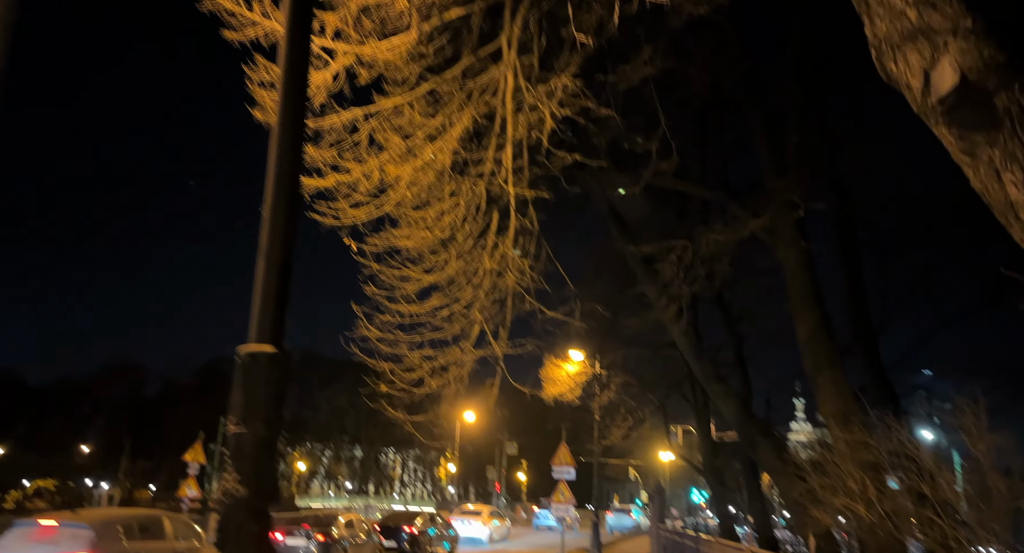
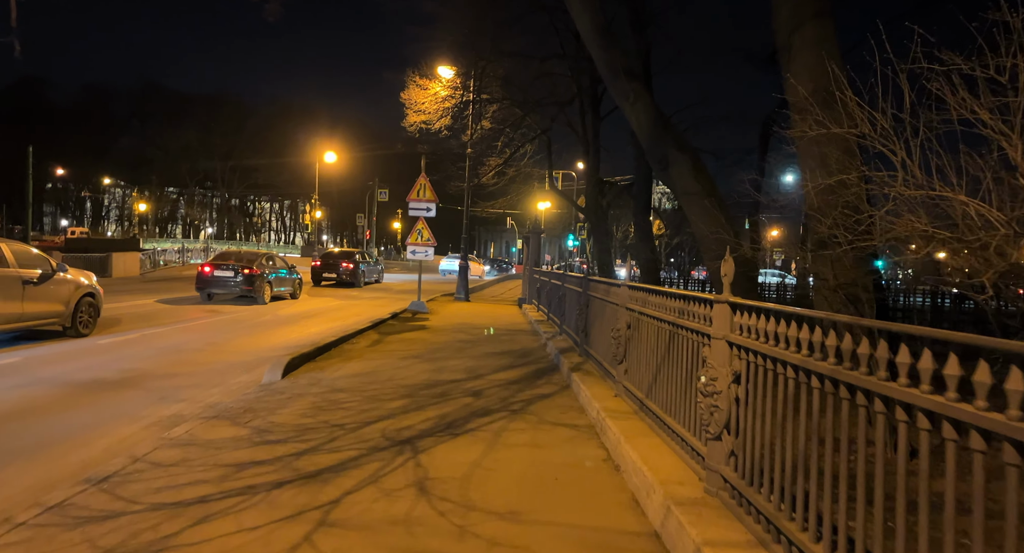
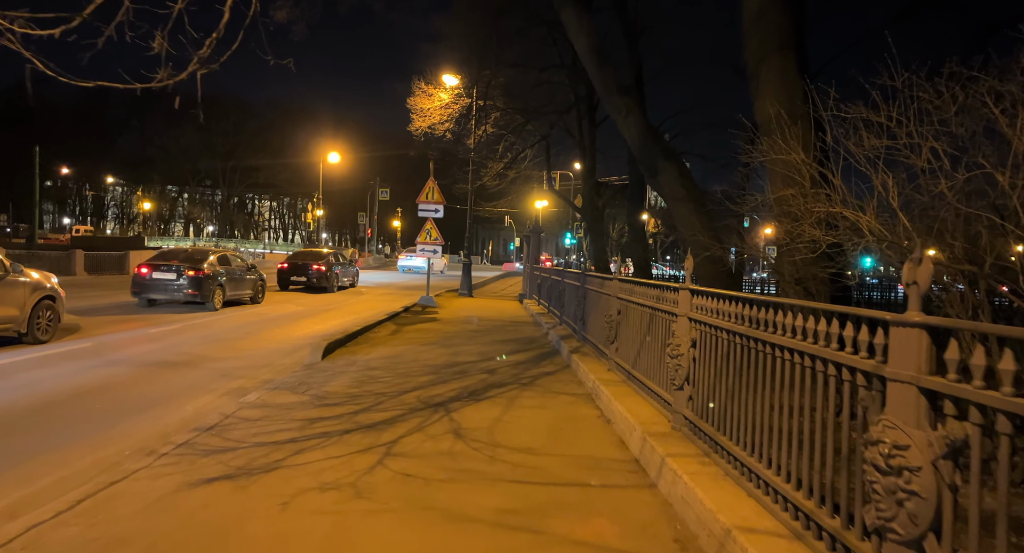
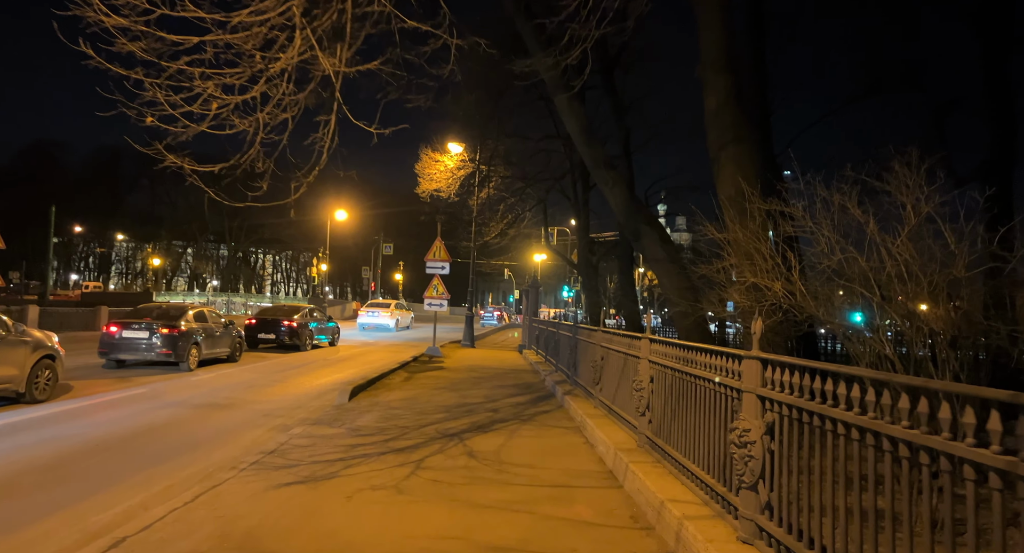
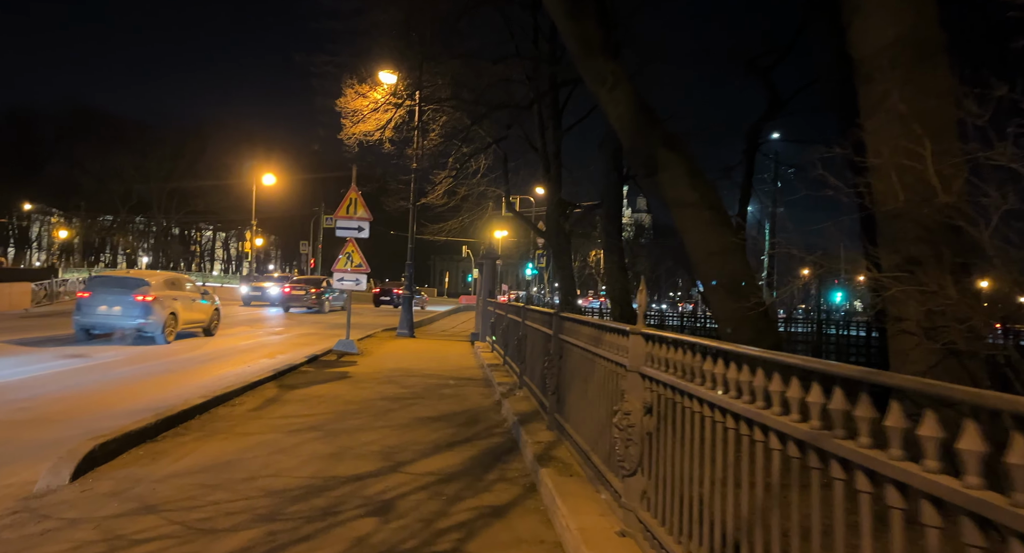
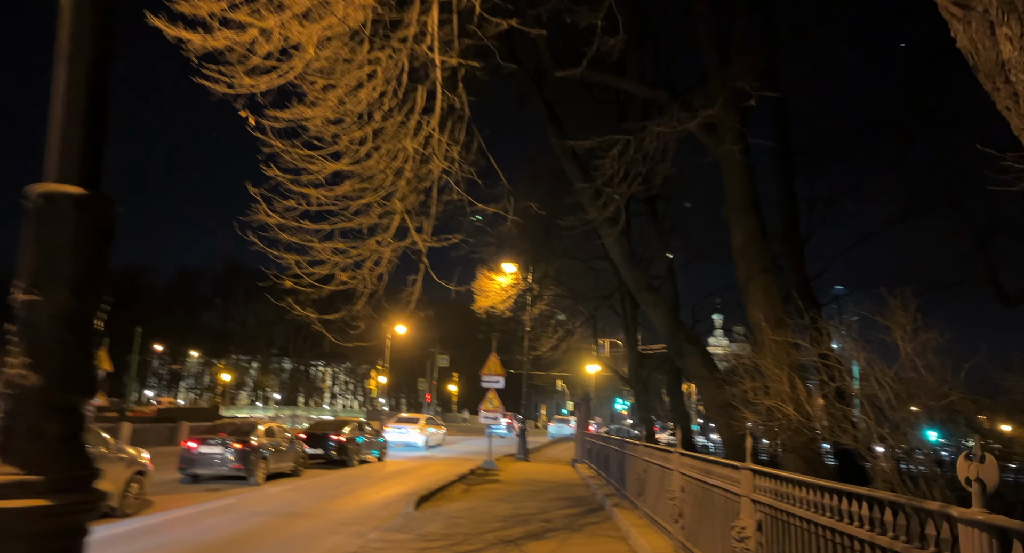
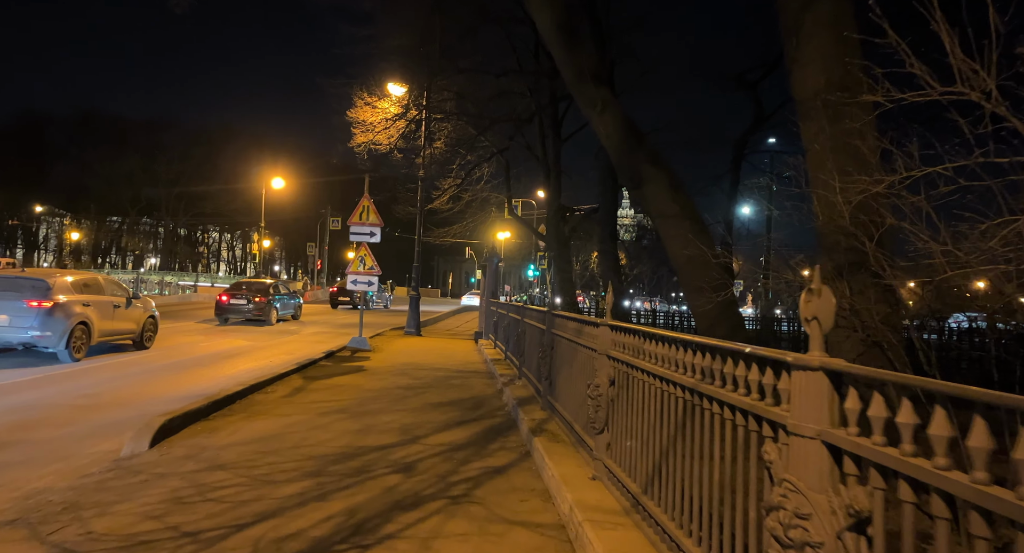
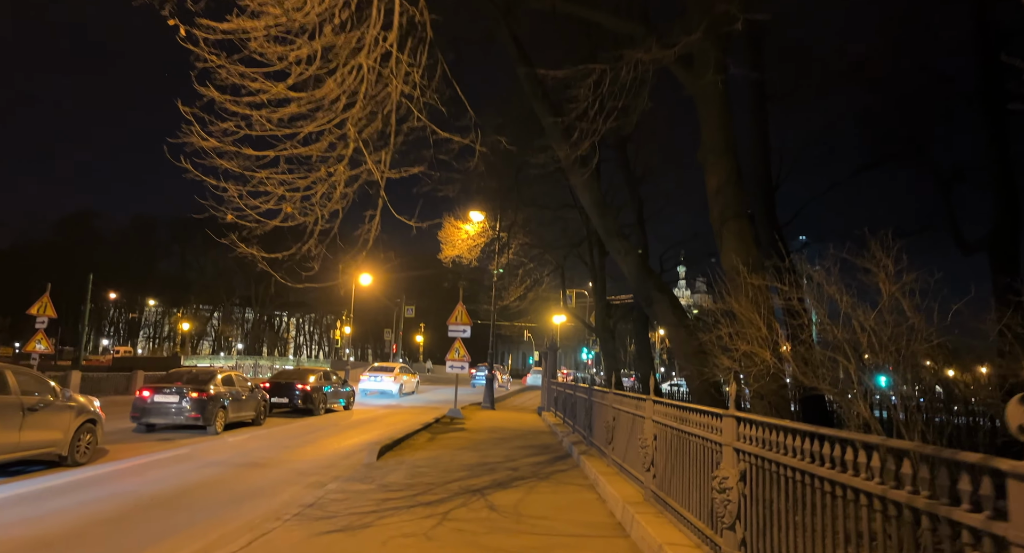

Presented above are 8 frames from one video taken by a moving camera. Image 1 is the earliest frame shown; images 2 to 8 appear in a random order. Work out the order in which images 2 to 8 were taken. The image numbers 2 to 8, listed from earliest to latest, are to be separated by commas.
6, 8, 4, 3, 2, 7, 5
